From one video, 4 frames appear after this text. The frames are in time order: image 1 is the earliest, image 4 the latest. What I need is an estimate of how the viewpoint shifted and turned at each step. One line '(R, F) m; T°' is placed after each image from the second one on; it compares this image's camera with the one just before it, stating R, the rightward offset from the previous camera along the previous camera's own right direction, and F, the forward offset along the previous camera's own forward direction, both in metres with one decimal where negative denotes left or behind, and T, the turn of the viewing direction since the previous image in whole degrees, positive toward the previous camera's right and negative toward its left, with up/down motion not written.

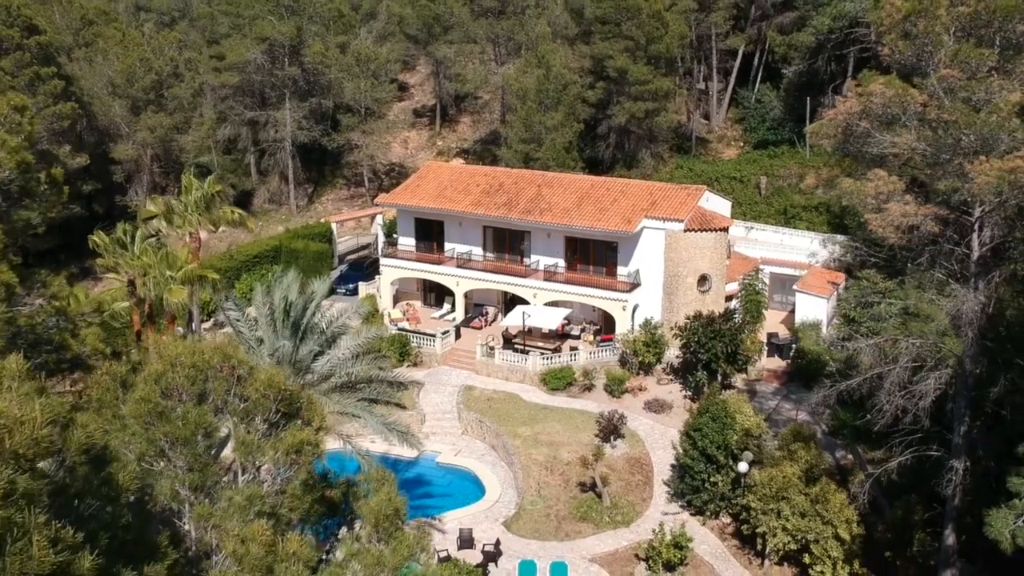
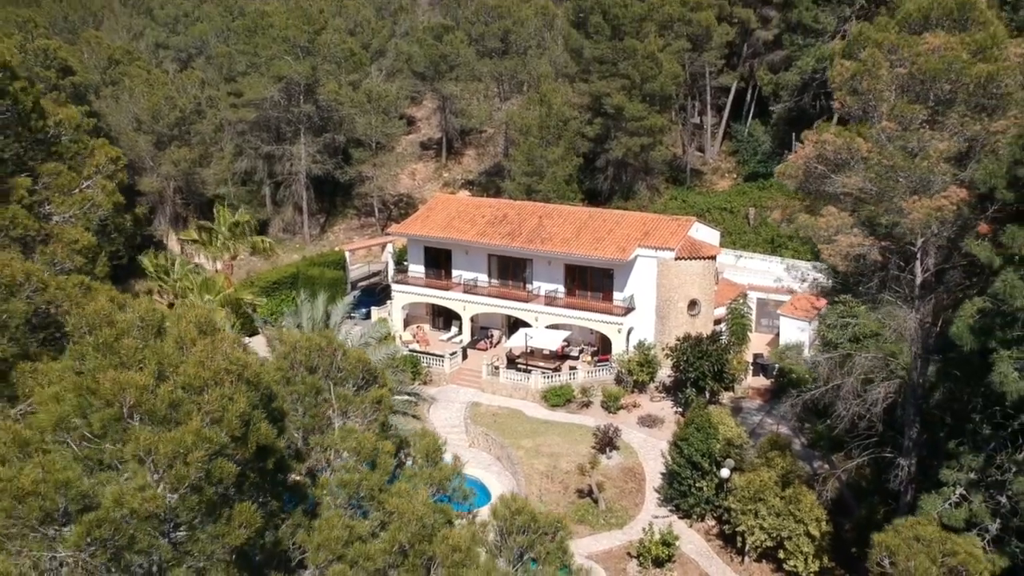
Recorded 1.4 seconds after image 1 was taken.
(0.0, -3.0) m; 0°
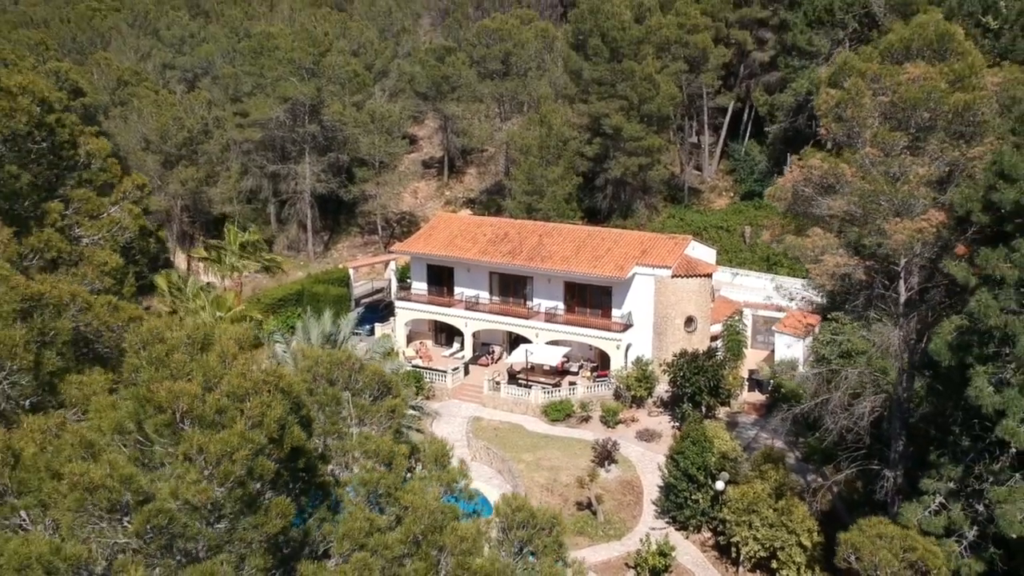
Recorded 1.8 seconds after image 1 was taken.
(0.0, -1.0) m; 0°
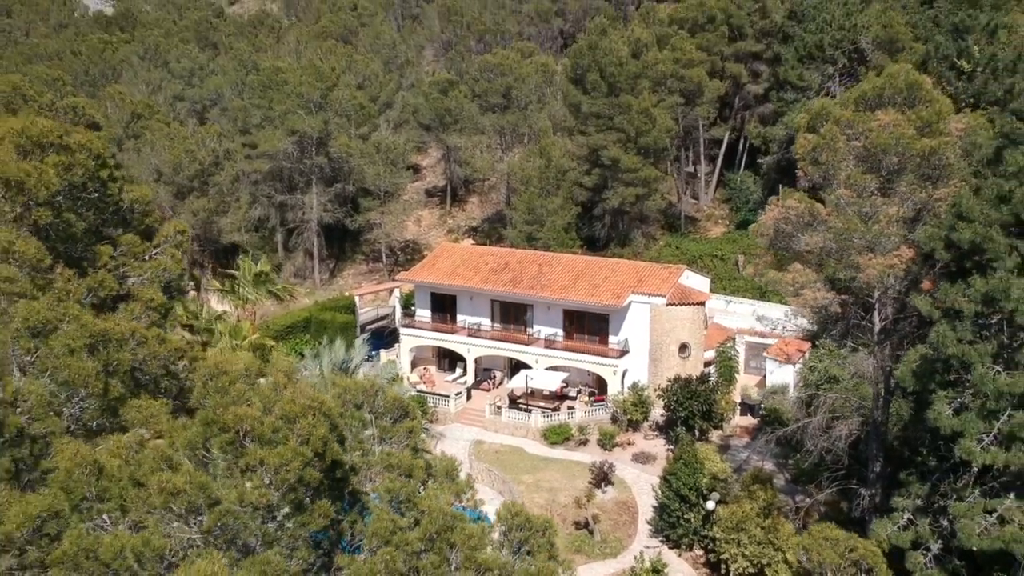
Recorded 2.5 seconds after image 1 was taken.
(0.0, -1.7) m; 0°
